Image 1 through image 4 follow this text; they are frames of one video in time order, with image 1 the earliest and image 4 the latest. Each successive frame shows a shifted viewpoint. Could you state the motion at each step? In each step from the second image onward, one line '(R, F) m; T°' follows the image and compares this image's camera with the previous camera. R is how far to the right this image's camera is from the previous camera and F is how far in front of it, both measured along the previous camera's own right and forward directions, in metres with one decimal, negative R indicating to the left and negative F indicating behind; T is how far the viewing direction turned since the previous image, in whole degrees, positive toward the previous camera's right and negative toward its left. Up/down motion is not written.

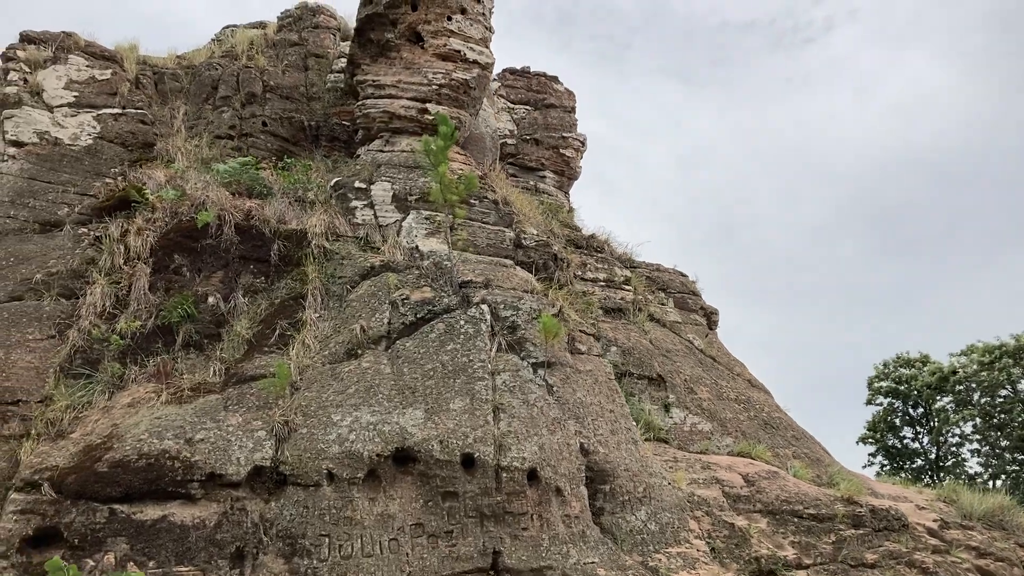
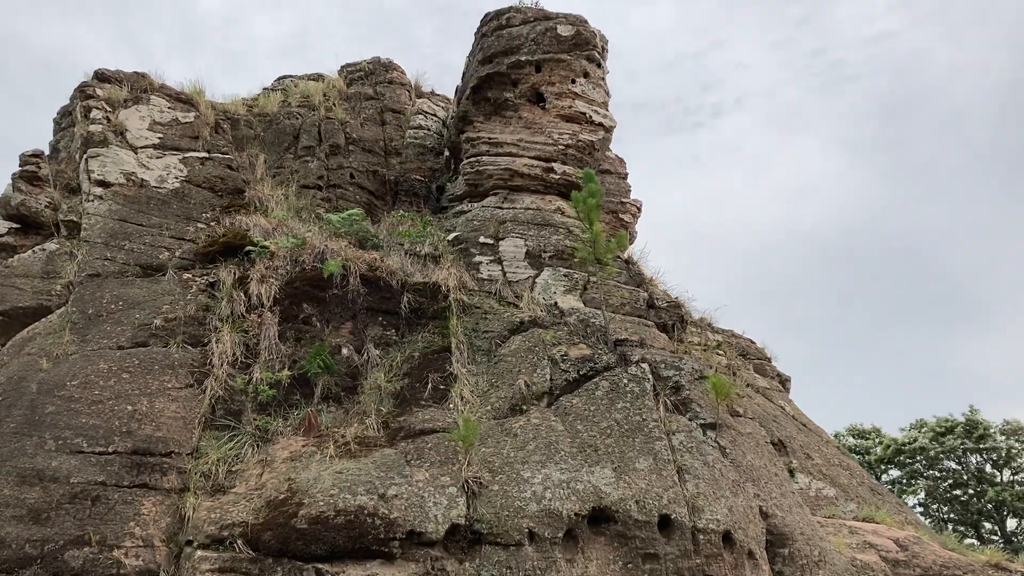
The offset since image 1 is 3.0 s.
(-1.8, +0.1) m; +5°
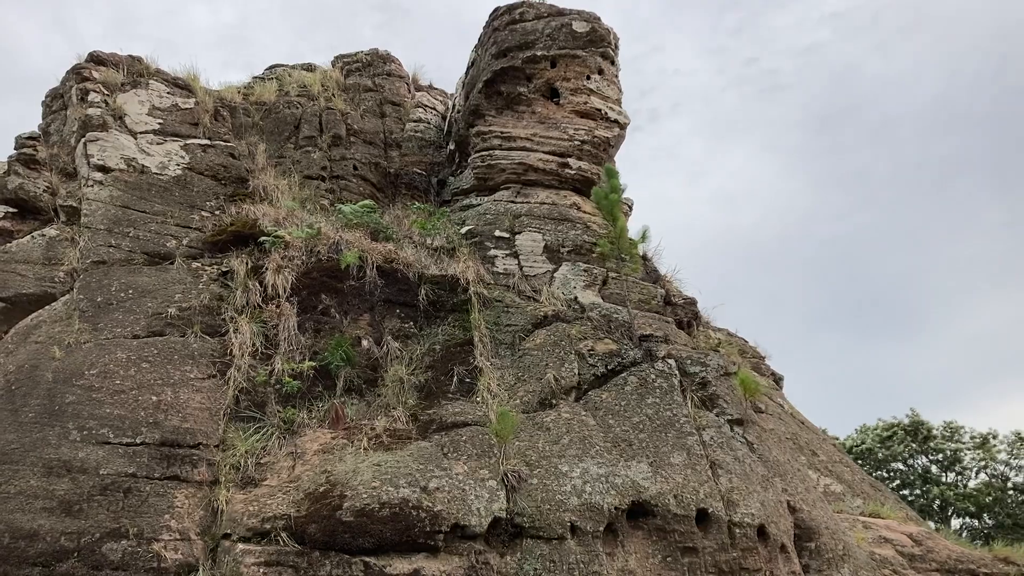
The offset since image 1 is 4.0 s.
(-0.6, 0.0) m; +3°
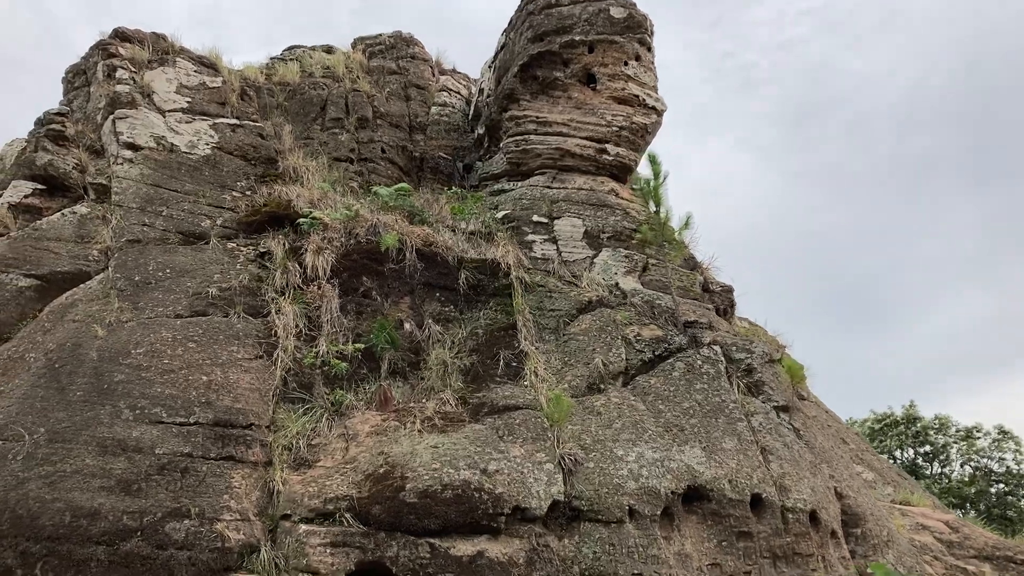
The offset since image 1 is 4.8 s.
(-0.5, 0.0) m; +1°
